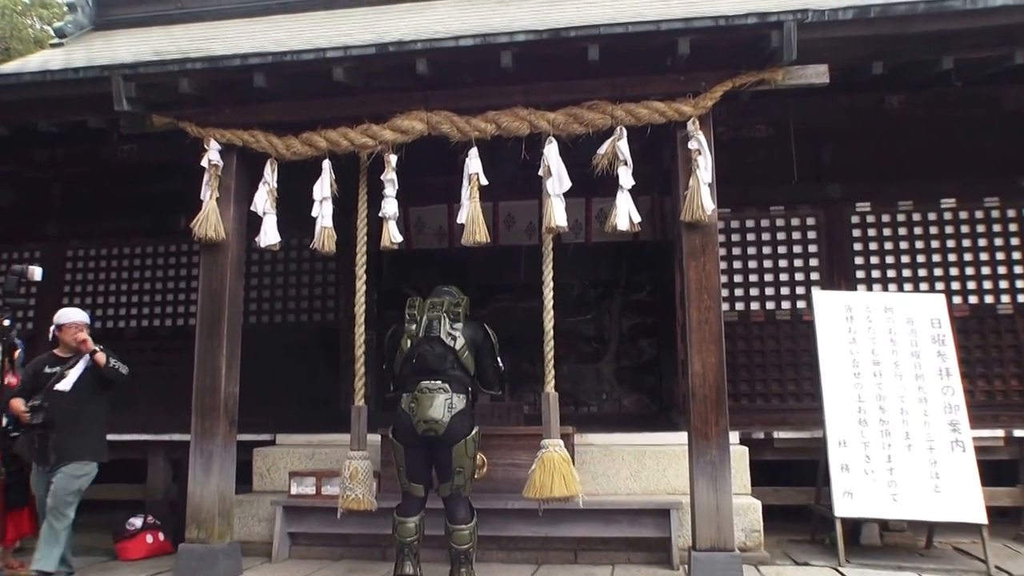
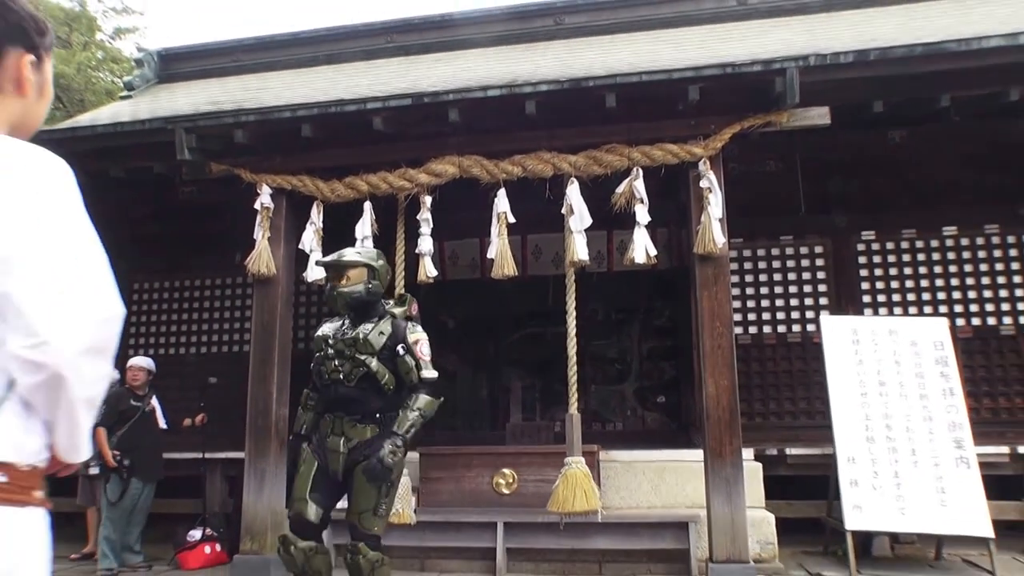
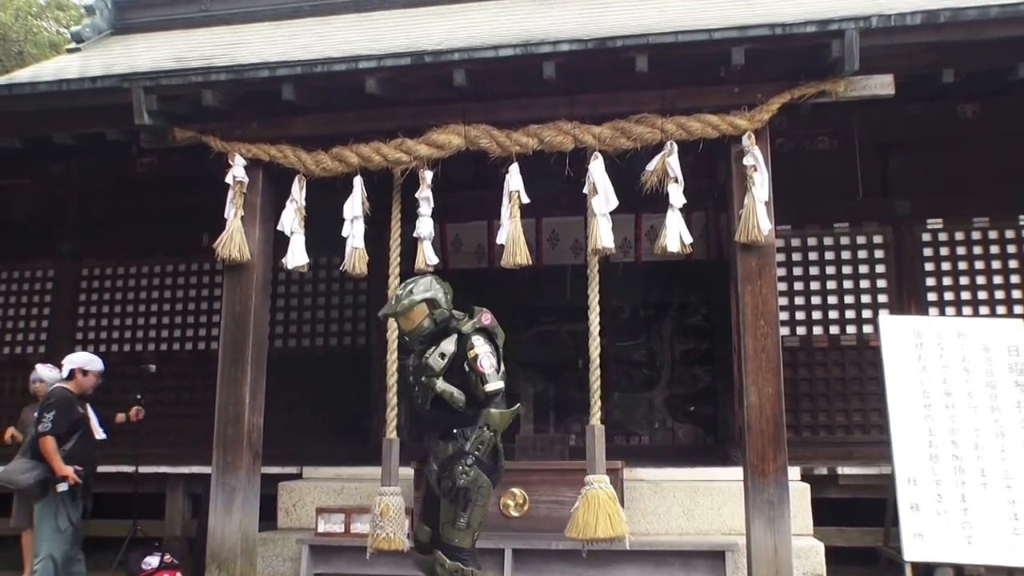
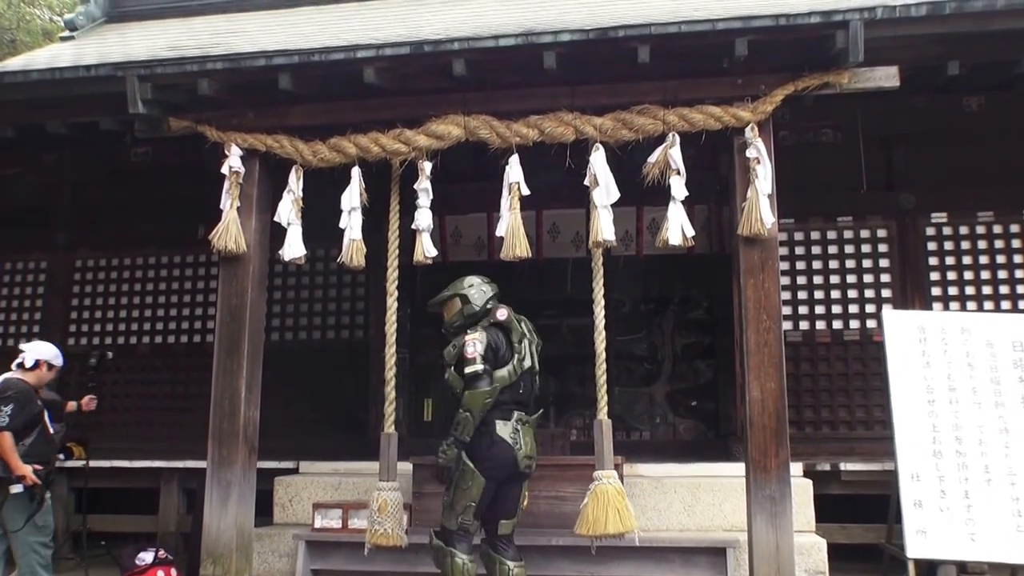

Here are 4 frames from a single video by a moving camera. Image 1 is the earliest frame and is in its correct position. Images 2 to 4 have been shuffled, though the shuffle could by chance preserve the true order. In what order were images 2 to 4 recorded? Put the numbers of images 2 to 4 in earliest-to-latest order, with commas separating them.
4, 3, 2
